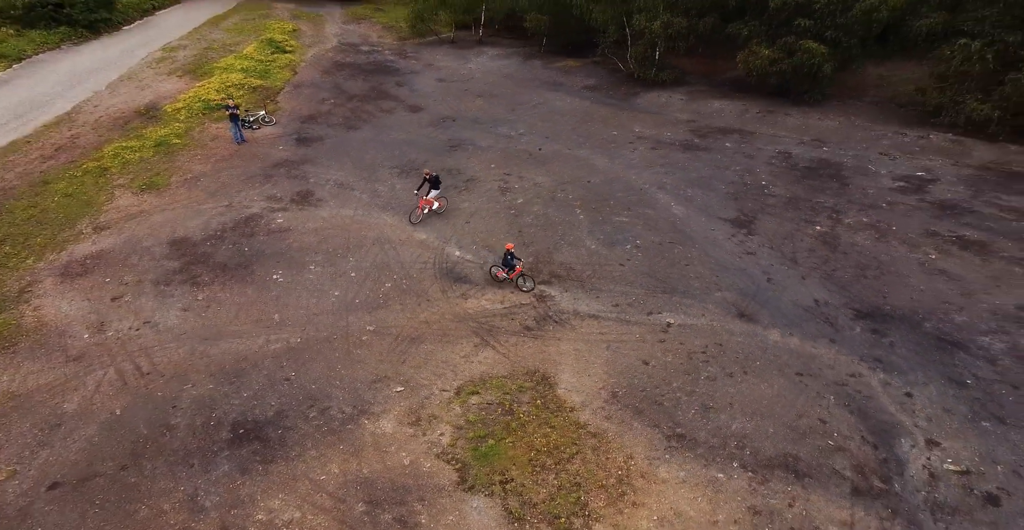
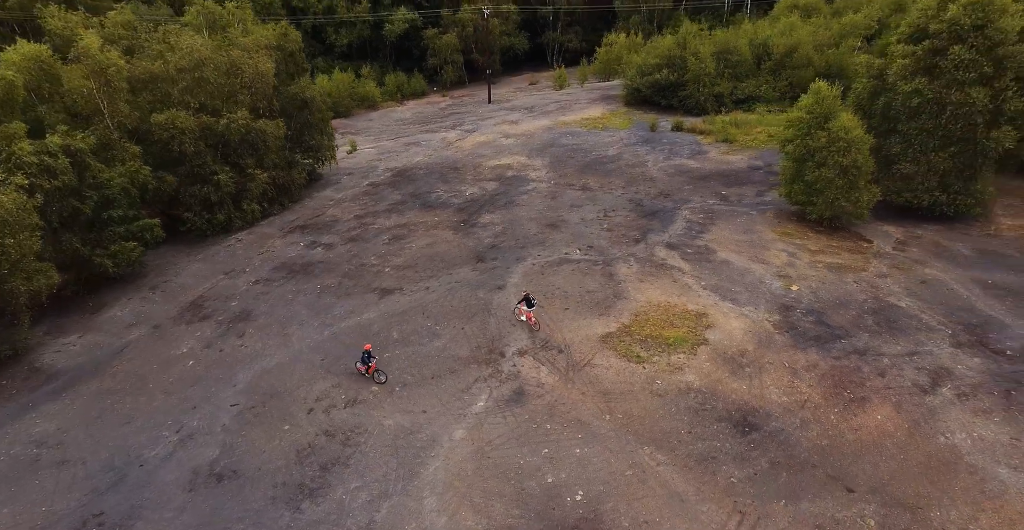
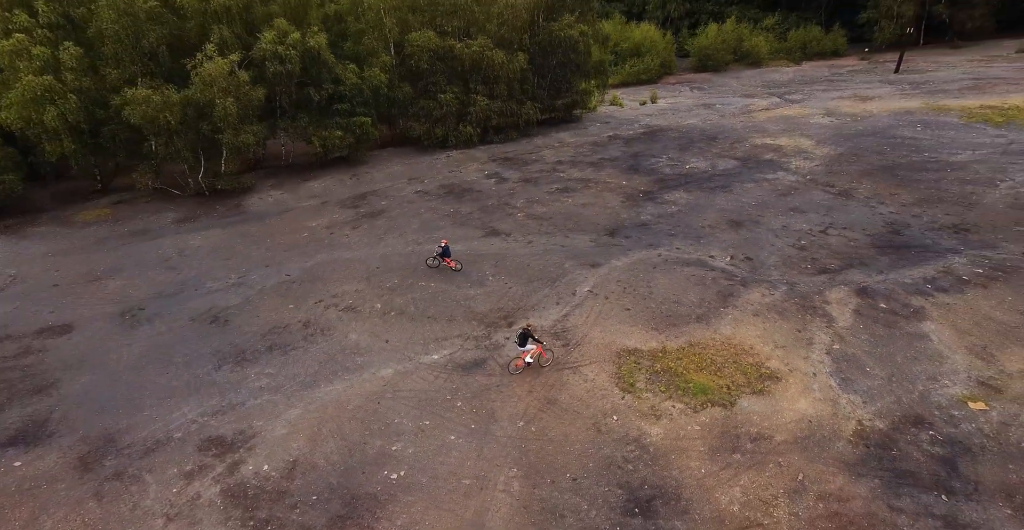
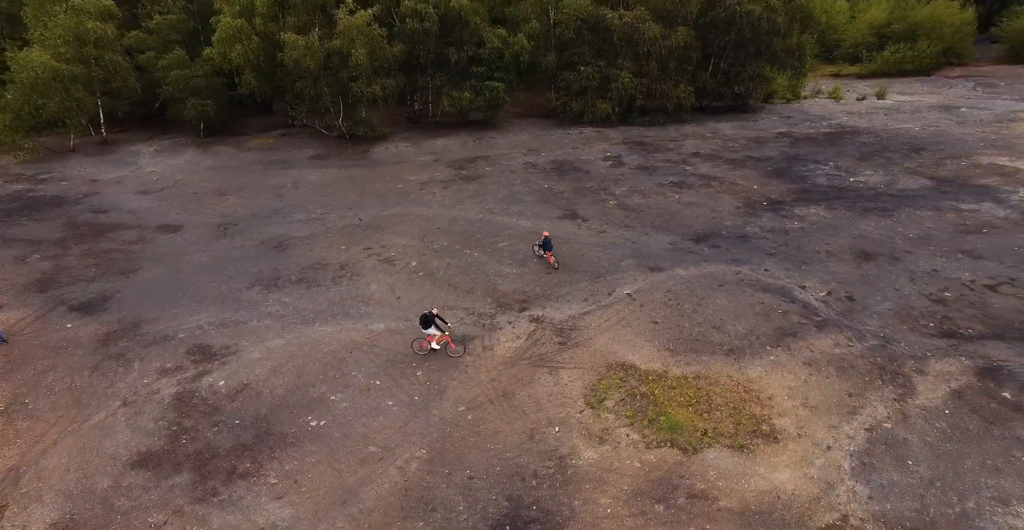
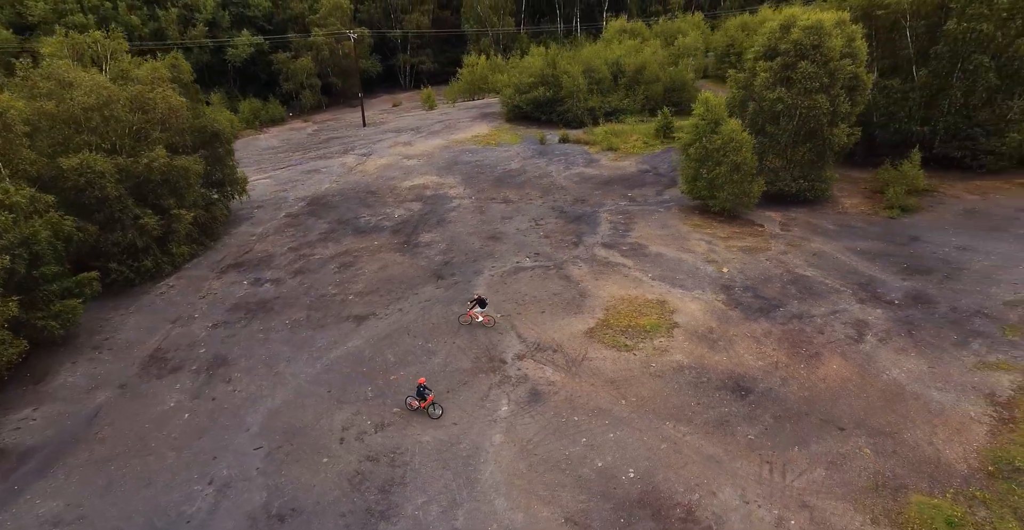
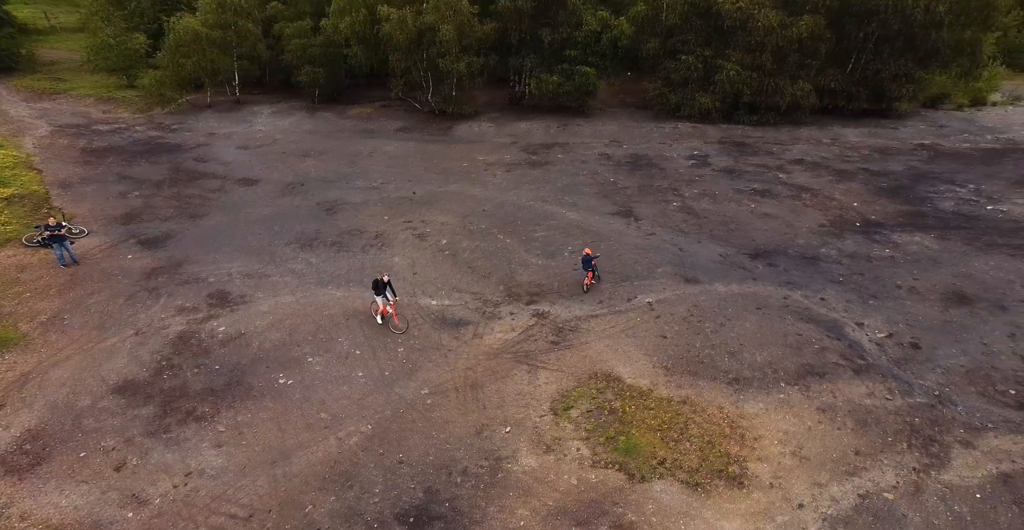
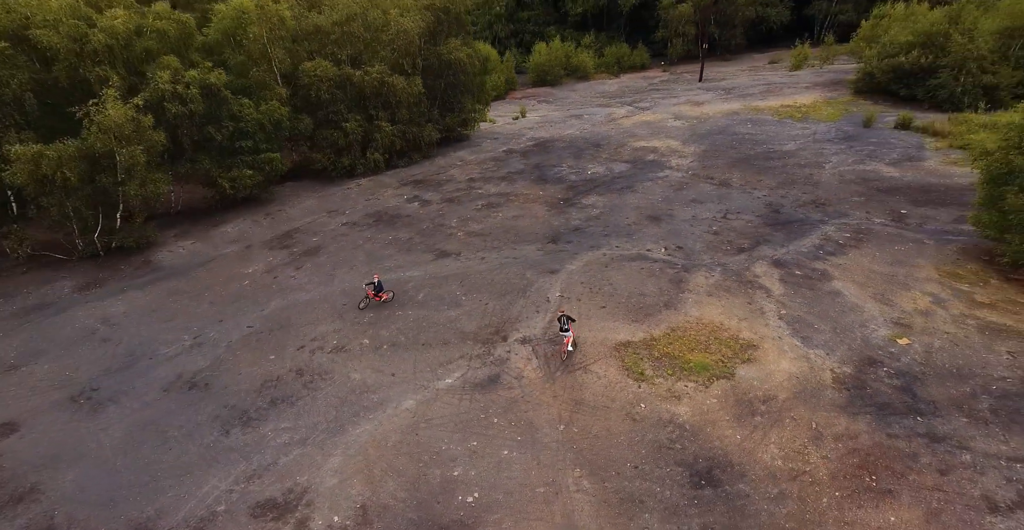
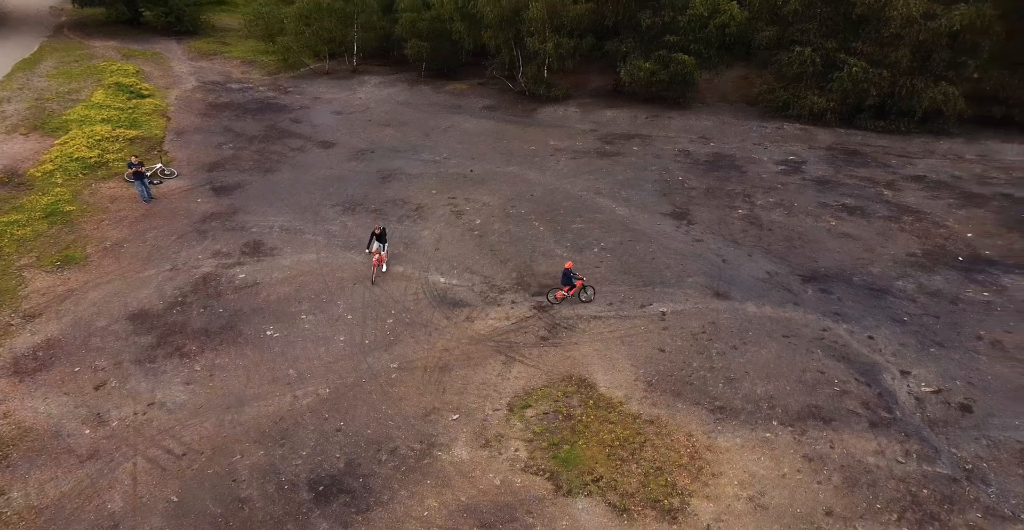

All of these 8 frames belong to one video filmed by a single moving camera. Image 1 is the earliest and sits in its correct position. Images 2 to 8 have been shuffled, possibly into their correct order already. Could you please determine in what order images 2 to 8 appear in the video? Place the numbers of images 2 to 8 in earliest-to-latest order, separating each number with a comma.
8, 6, 4, 3, 7, 2, 5
